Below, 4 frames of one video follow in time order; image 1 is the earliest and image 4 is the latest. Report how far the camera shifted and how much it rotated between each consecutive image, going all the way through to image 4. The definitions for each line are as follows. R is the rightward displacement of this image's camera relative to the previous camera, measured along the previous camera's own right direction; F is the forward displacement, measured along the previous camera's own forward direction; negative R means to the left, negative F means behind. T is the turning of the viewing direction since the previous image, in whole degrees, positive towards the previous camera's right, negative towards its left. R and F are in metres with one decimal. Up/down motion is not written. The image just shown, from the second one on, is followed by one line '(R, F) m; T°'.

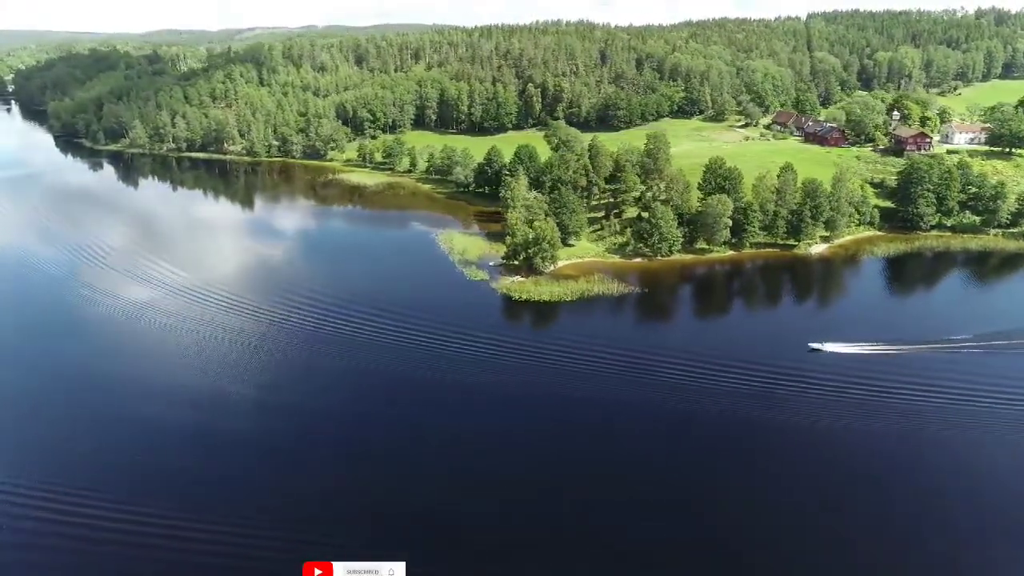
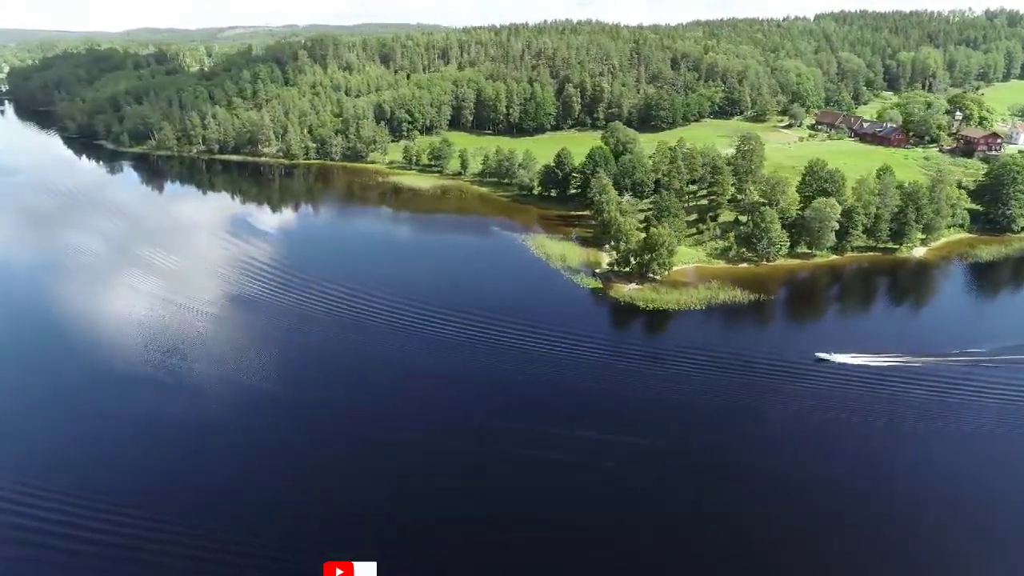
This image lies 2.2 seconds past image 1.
(-9.7, +1.9) m; +2°
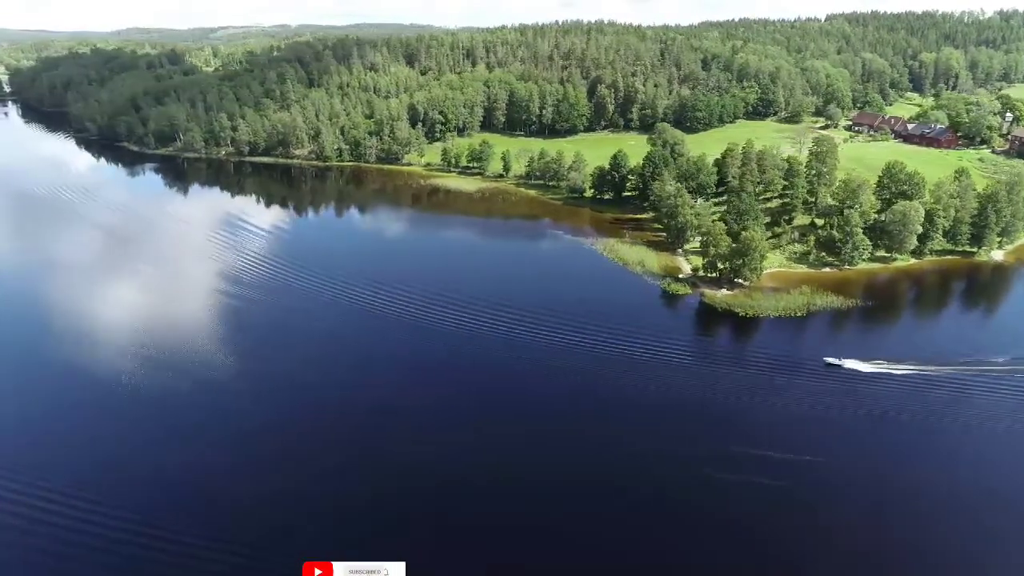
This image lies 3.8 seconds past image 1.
(-6.9, +1.3) m; +1°
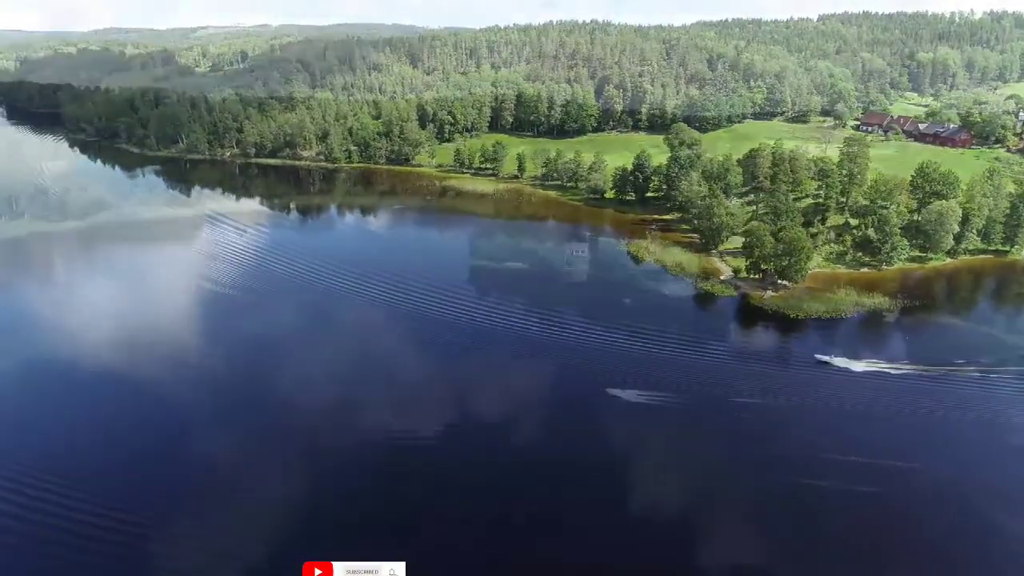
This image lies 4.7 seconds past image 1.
(-4.2, +0.8) m; +1°
